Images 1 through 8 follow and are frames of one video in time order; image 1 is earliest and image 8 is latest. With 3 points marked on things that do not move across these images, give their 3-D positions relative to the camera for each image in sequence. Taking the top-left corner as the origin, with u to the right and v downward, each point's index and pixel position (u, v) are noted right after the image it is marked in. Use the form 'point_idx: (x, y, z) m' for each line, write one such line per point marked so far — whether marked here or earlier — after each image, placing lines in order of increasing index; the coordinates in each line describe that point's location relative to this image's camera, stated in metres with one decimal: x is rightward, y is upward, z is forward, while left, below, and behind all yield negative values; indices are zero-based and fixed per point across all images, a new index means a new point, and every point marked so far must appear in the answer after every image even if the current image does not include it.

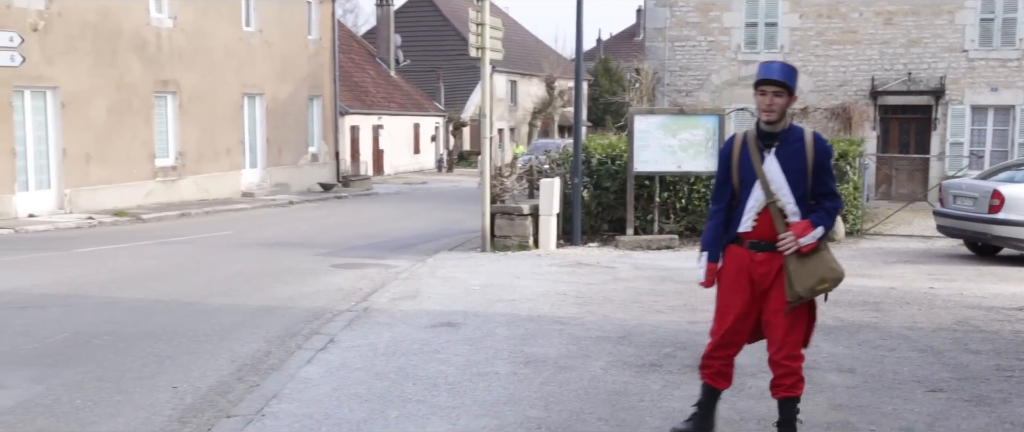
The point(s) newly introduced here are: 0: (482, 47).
0: (-0.4, +2.0, +12.8) m
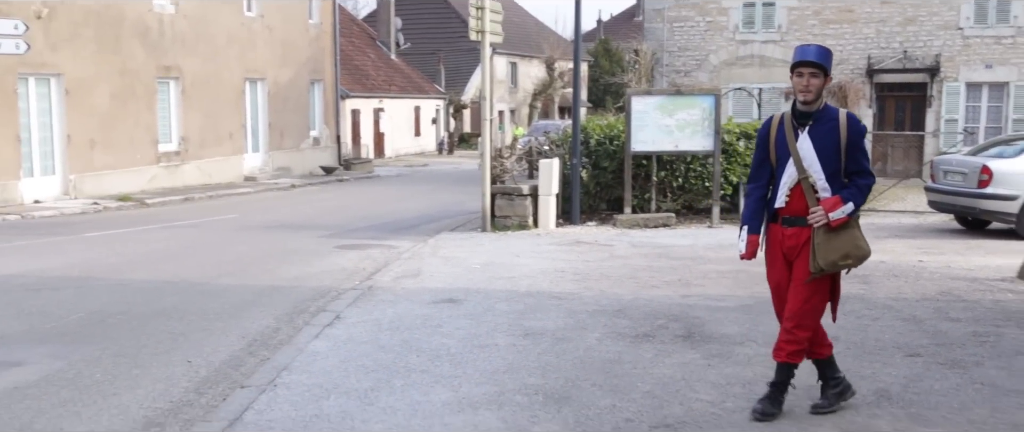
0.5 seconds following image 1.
0: (-0.4, +2.2, +13.0) m
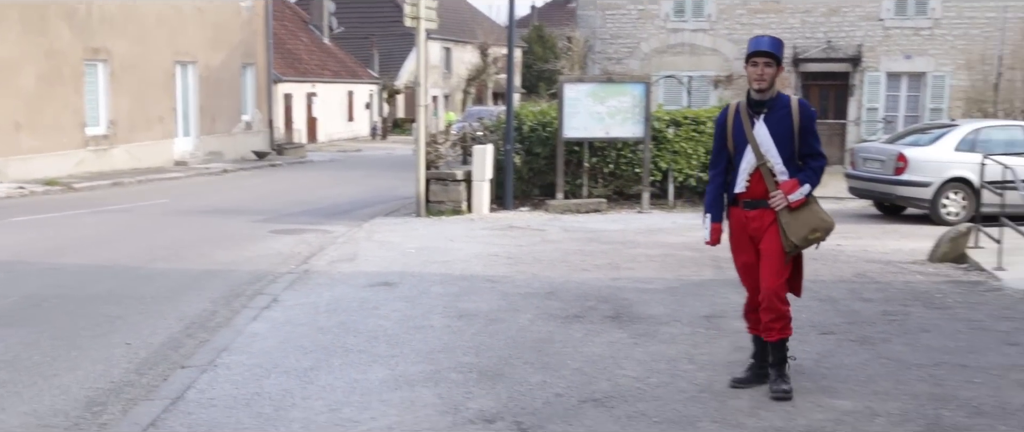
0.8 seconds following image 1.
0: (-1.2, +2.4, +13.2) m
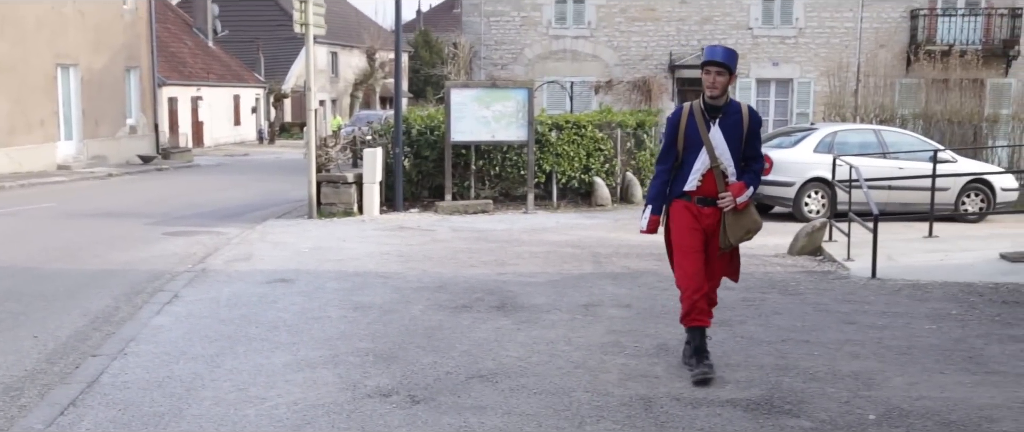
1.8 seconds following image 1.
0: (-2.6, +2.4, +13.5) m
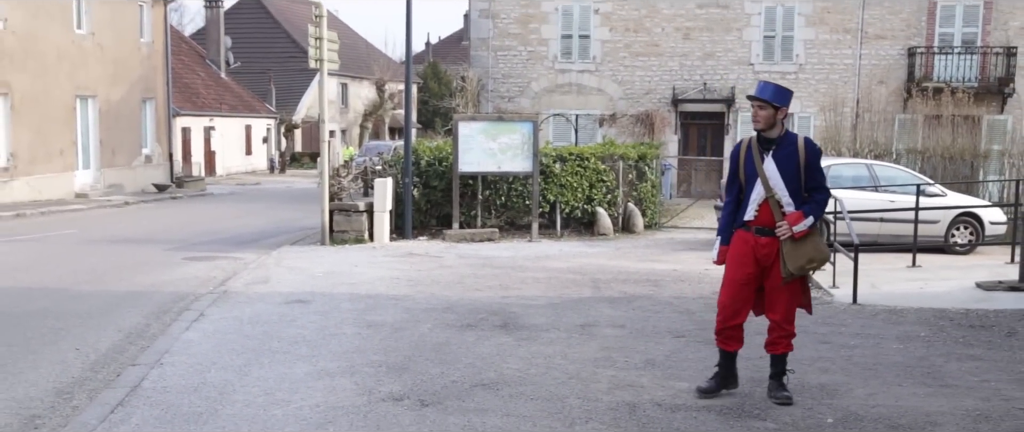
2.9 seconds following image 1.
0: (-2.5, +2.1, +14.1) m
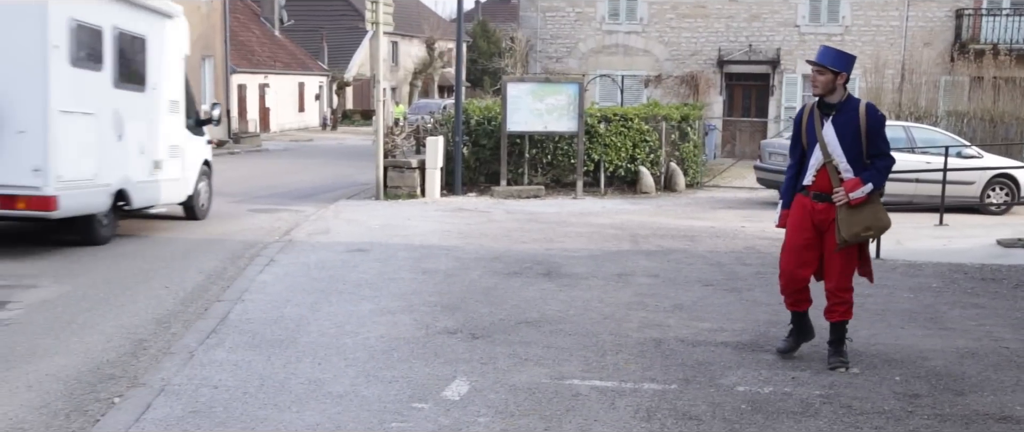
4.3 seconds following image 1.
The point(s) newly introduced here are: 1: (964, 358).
0: (-1.9, +2.7, +14.9) m
1: (+2.3, -0.7, +5.6) m
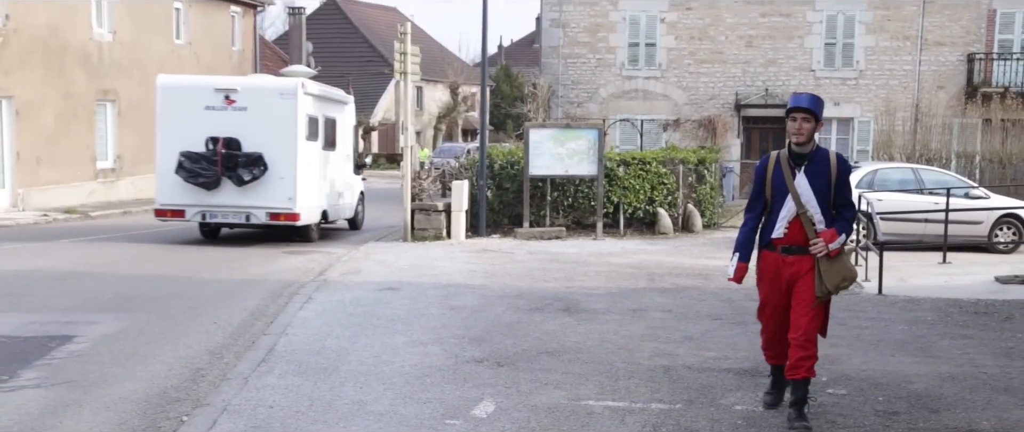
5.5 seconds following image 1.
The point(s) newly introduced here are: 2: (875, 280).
0: (-1.6, +2.1, +15.6) m
1: (+2.4, -0.9, +6.1) m
2: (+3.8, -0.7, +11.2) m
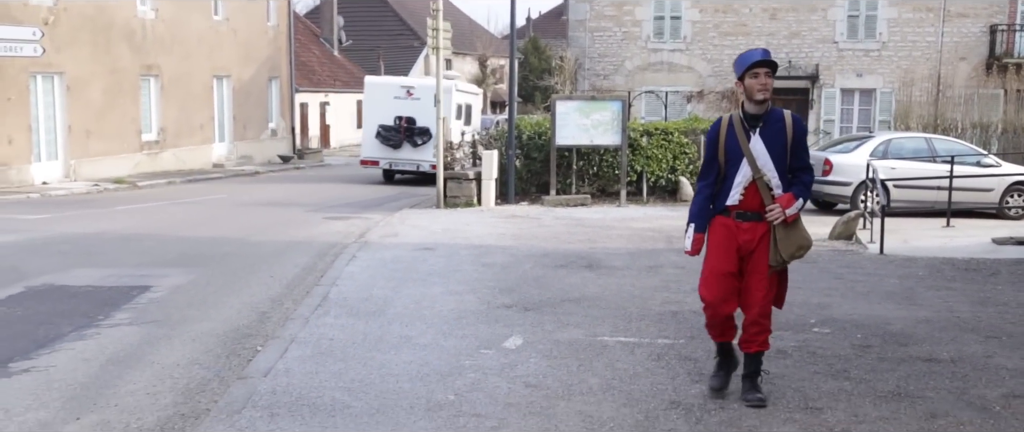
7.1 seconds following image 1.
0: (-1.1, +2.6, +16.5) m
1: (+2.6, -0.7, +6.9) m
2: (+4.1, -0.3, +12.0) m
